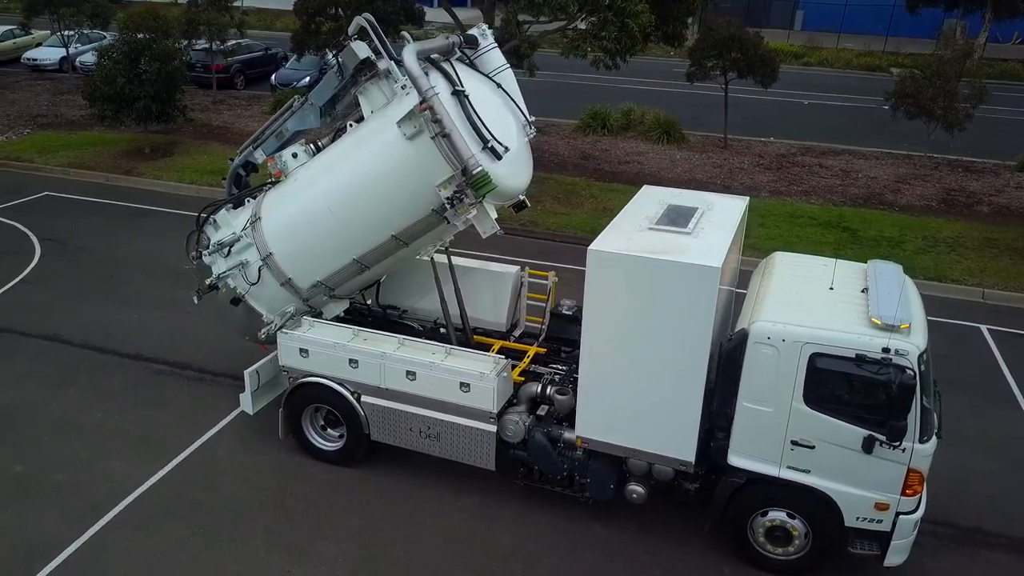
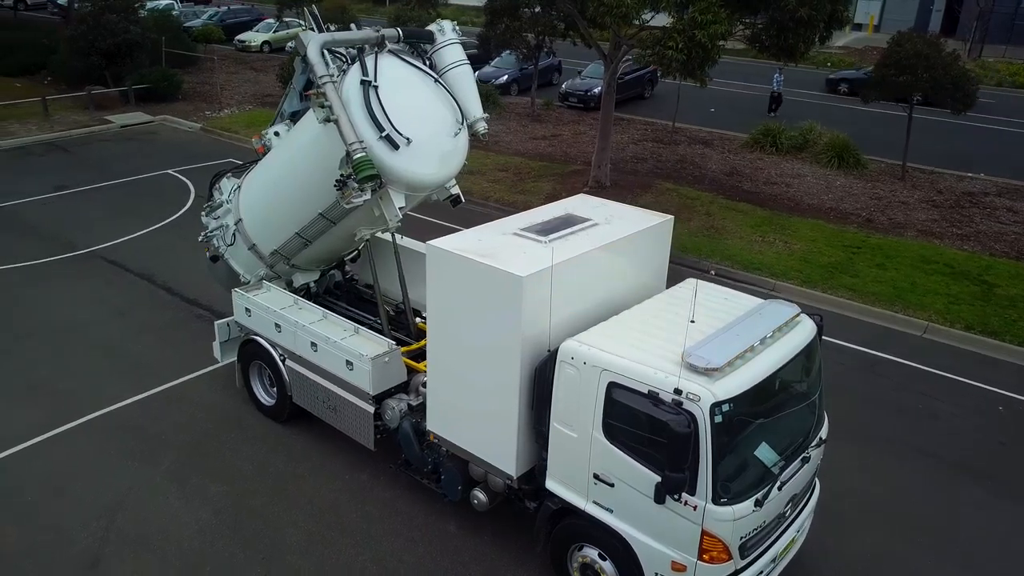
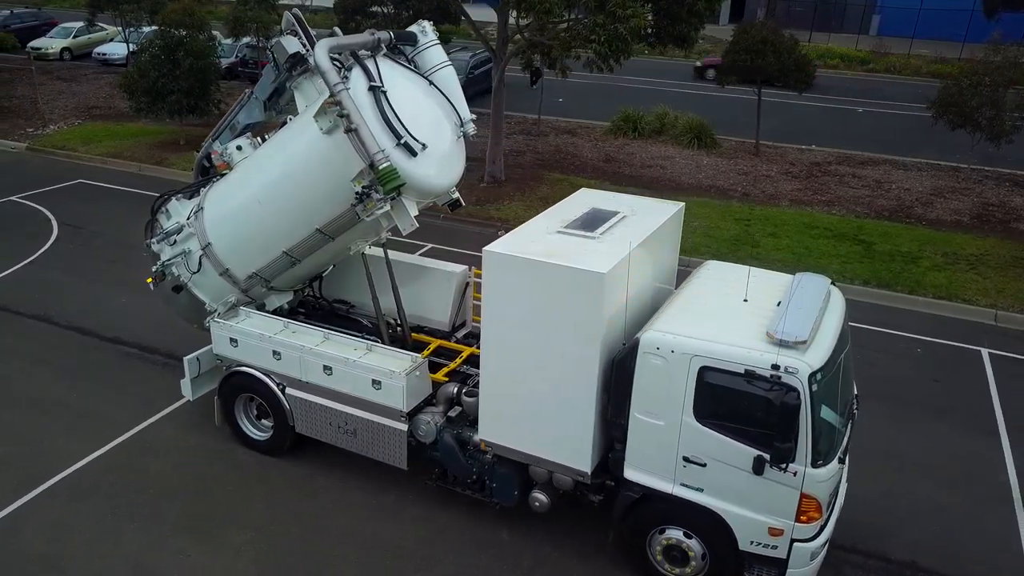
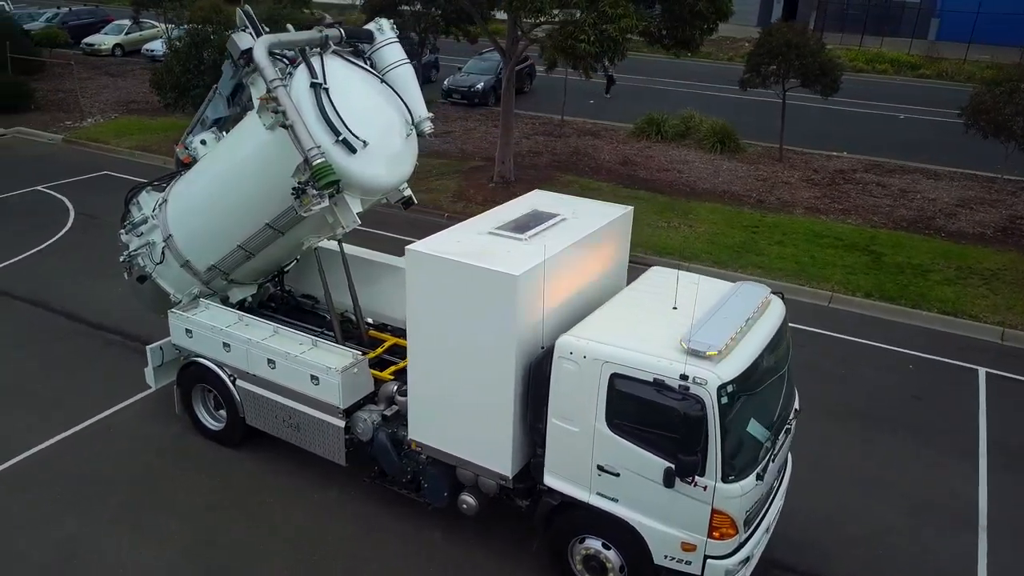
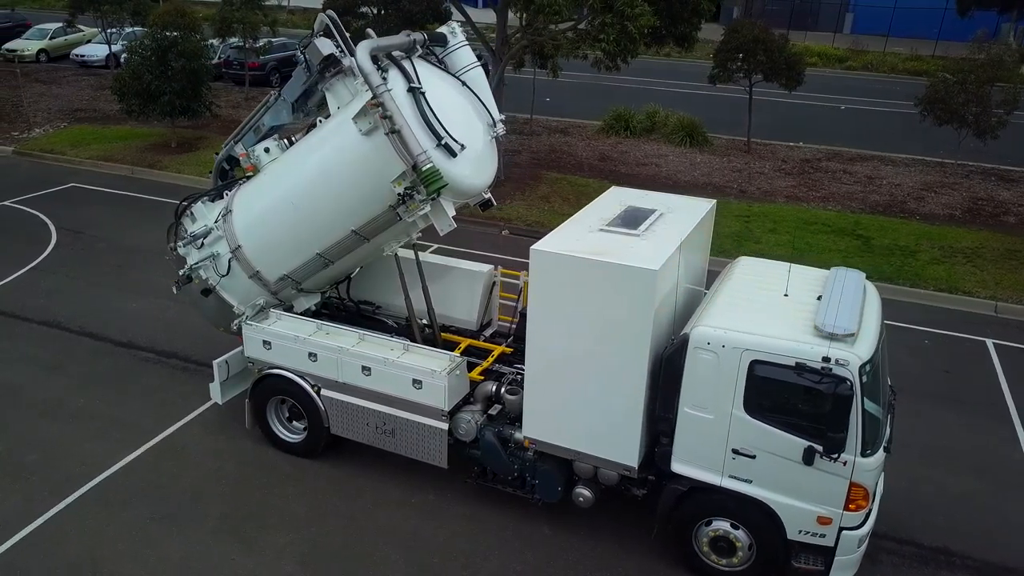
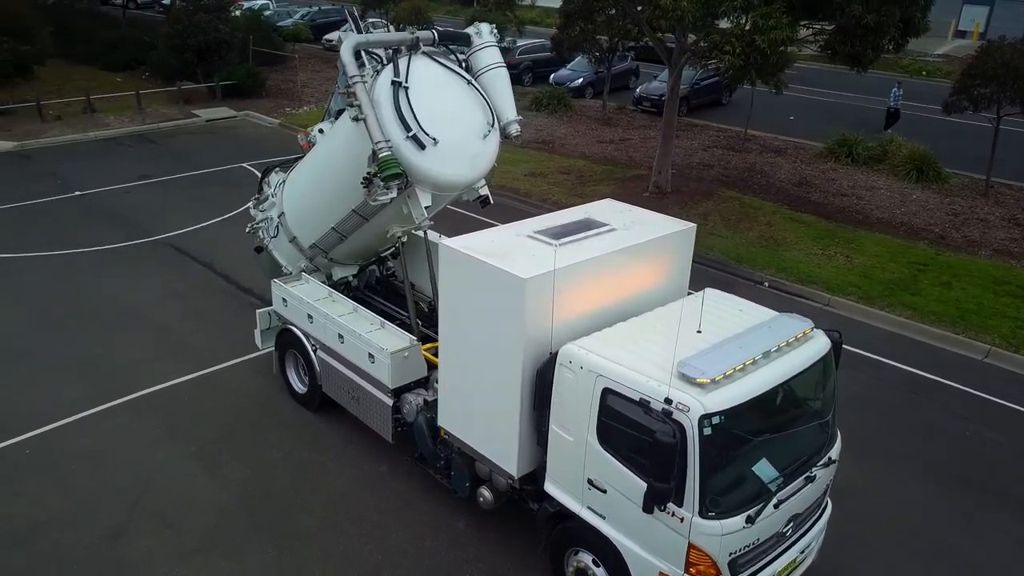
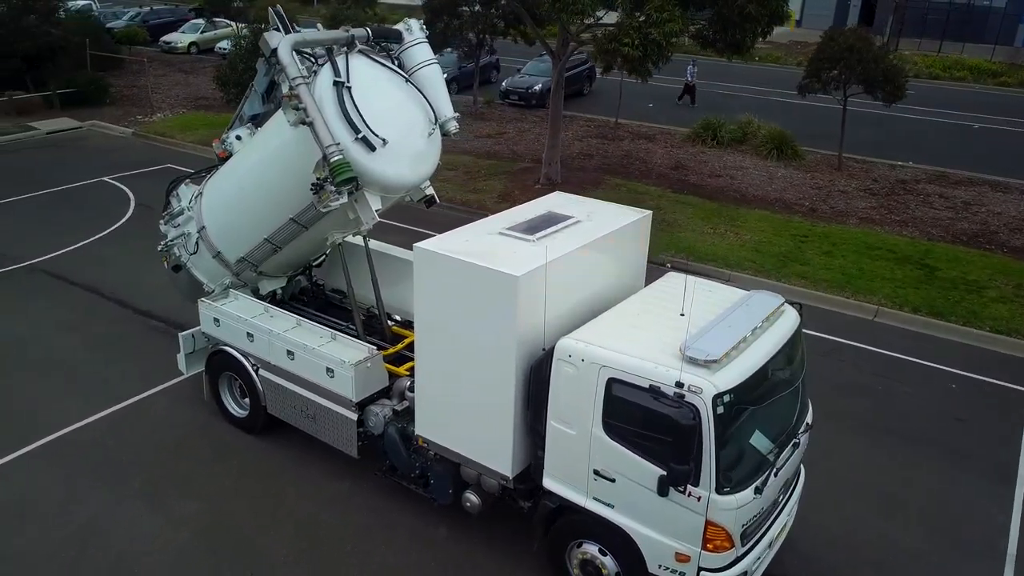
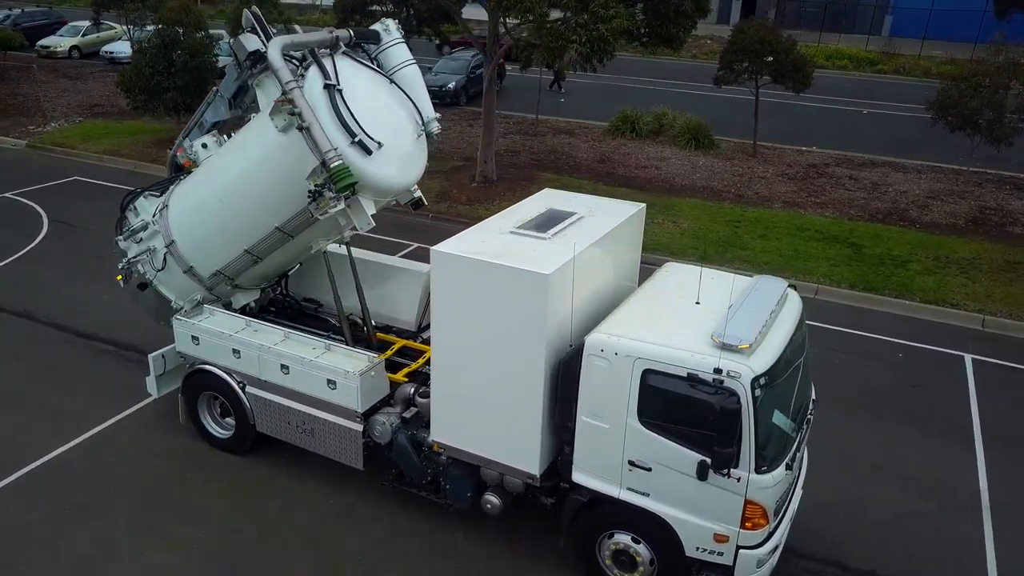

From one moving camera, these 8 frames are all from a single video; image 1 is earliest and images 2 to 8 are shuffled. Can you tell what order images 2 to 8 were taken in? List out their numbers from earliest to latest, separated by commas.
5, 3, 8, 4, 7, 2, 6
